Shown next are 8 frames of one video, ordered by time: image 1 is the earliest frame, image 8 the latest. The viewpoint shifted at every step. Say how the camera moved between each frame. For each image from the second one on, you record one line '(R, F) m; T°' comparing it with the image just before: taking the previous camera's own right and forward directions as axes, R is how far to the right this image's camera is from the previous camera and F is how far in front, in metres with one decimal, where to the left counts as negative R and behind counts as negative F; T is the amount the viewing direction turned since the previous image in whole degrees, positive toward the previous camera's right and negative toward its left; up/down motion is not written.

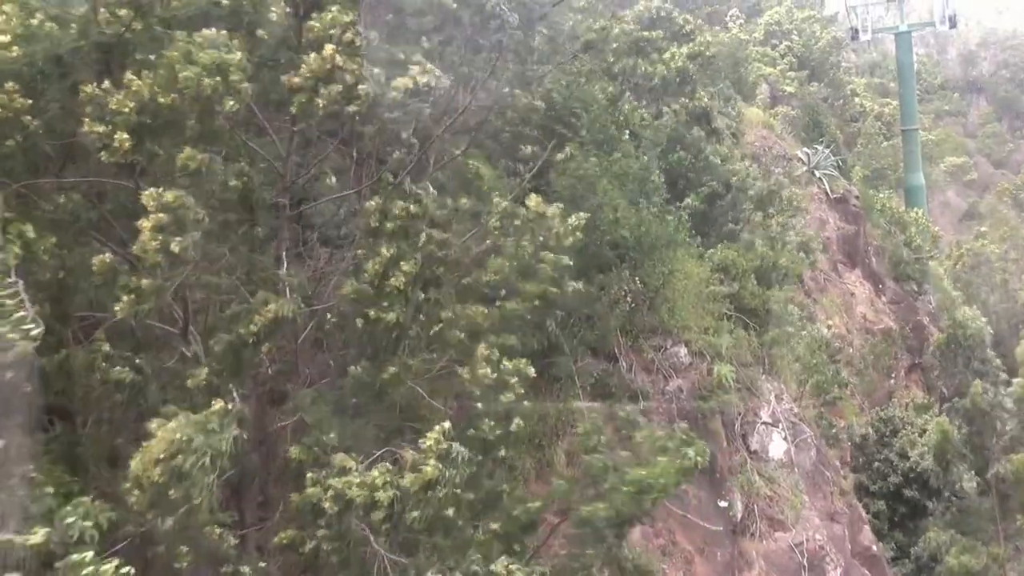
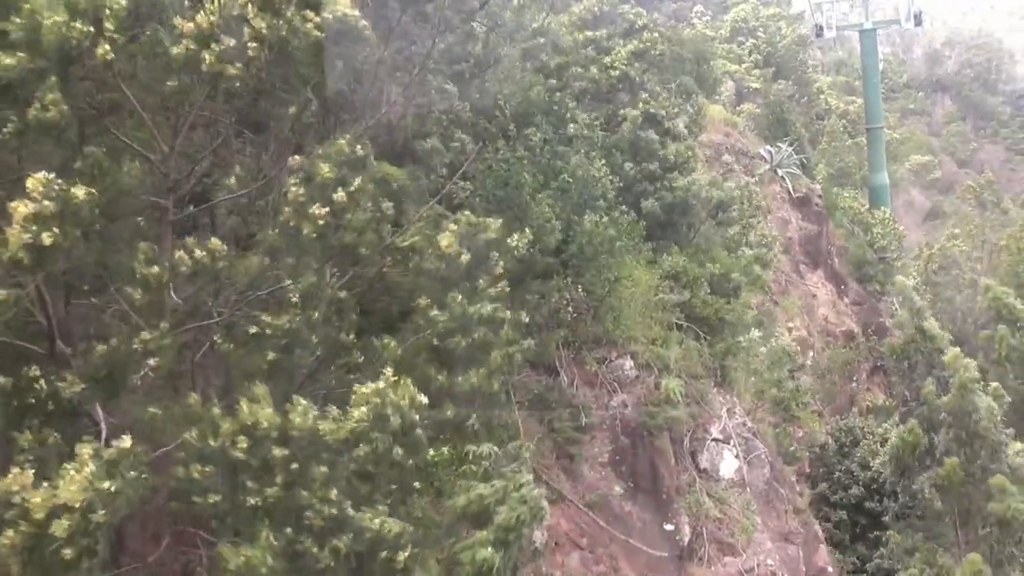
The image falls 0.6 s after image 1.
(+0.3, +0.7) m; +1°
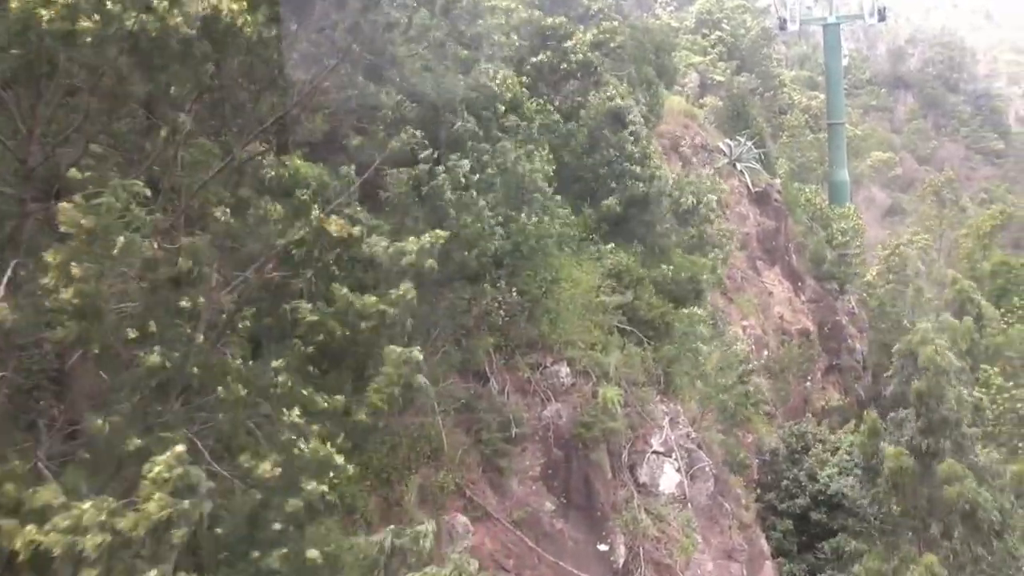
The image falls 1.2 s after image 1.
(+0.3, +0.7) m; +2°
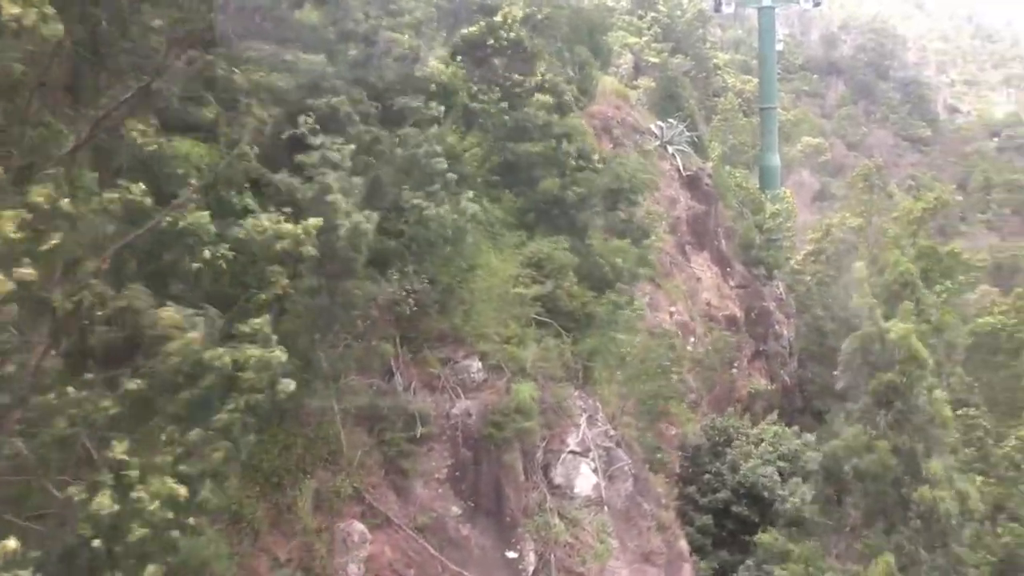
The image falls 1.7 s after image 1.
(+0.2, +0.6) m; +3°
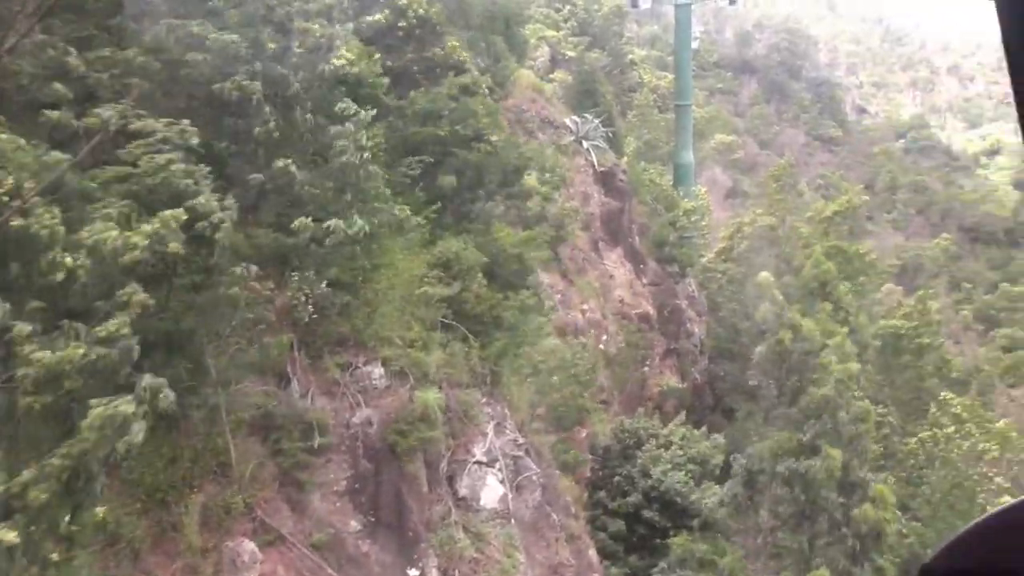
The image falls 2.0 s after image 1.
(+0.1, +0.4) m; +4°
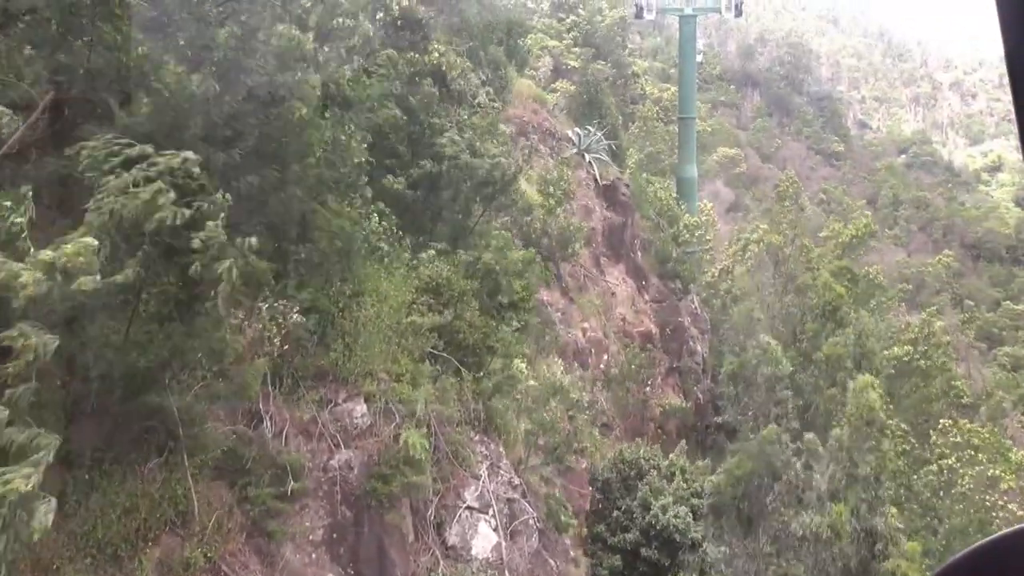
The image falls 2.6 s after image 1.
(0.0, +0.8) m; 0°
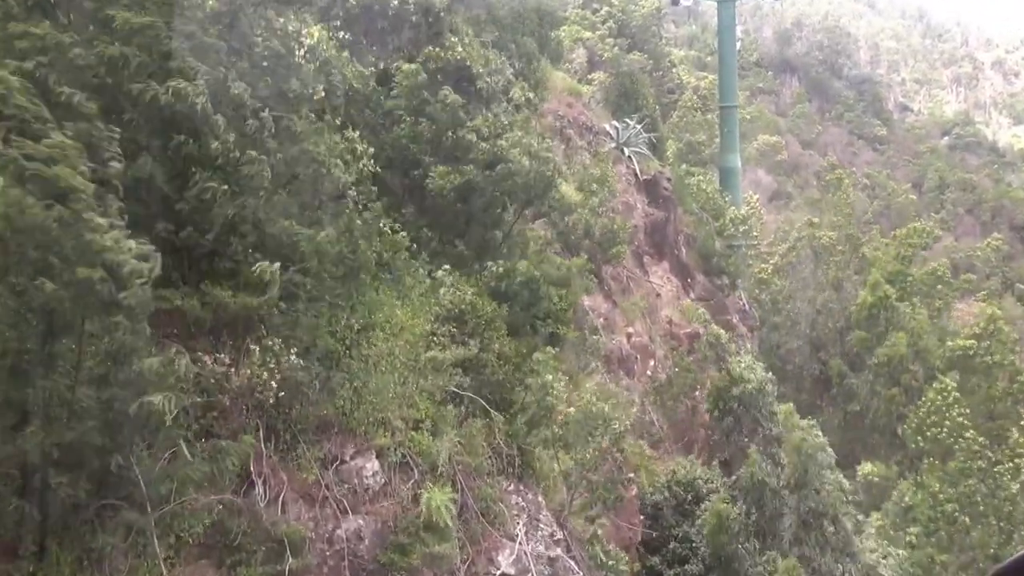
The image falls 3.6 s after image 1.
(0.0, +1.3) m; -2°
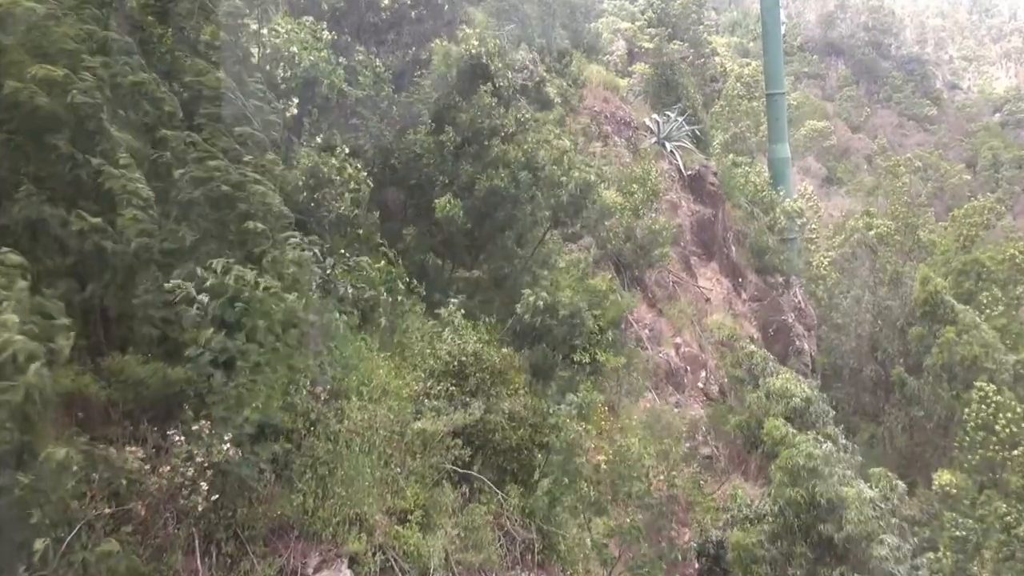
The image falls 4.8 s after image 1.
(+0.2, +1.5) m; -2°
